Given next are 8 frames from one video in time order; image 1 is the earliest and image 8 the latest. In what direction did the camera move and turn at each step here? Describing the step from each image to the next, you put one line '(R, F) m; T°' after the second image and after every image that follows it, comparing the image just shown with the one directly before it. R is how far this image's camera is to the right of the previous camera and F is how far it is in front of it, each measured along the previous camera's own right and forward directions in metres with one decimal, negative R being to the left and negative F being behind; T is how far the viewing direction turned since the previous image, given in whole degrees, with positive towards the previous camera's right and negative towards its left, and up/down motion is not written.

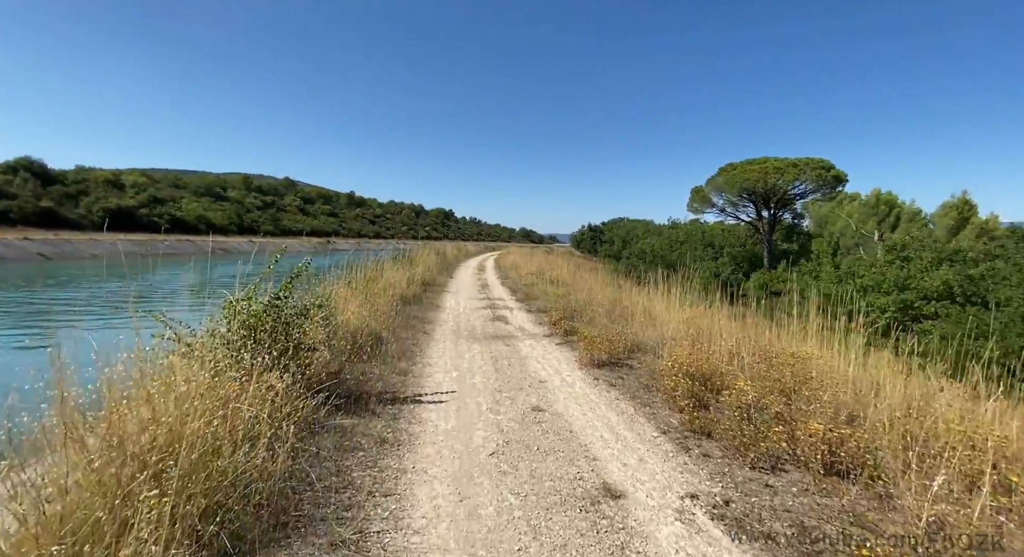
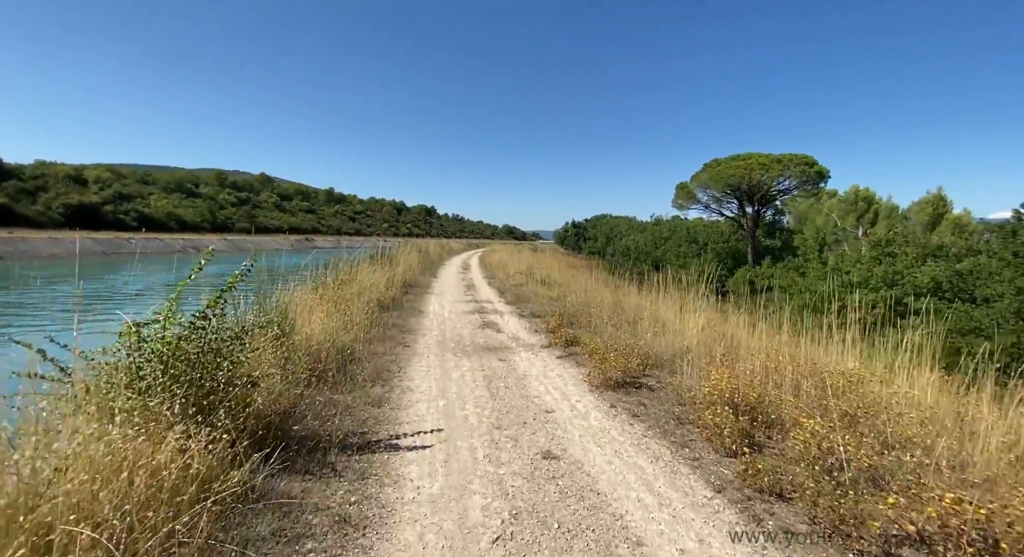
(-0.2, +1.1) m; +2°
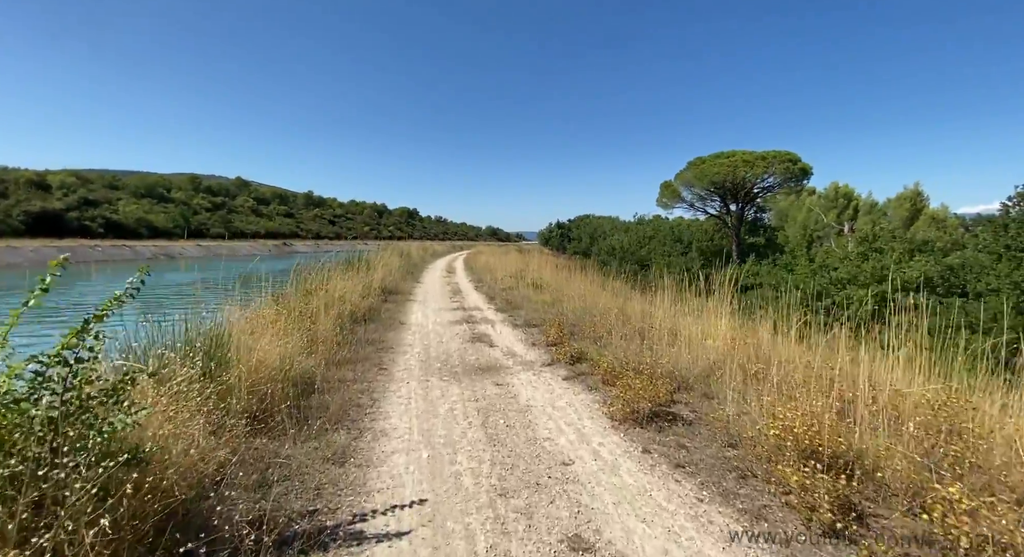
(-0.1, +1.1) m; +2°
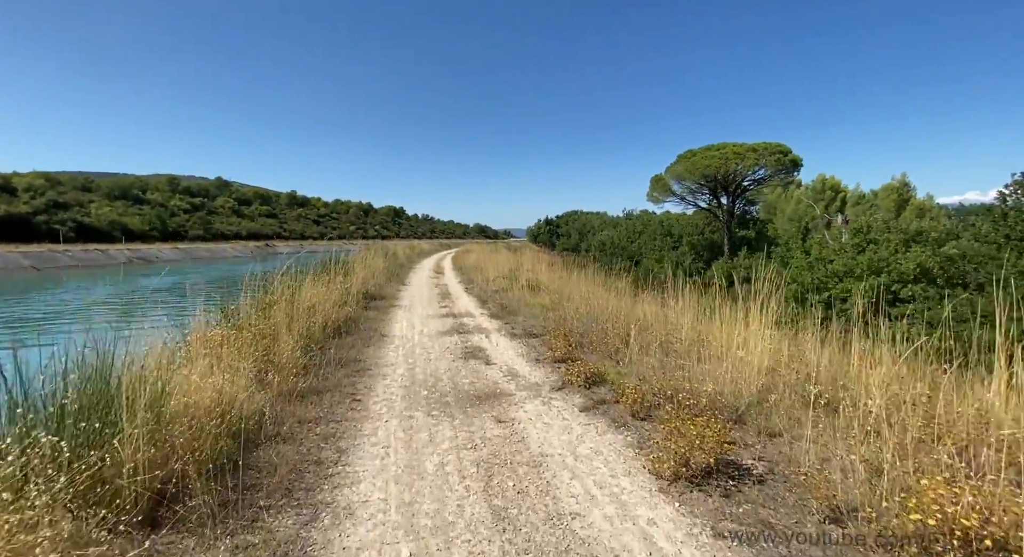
(-0.1, +1.1) m; +1°
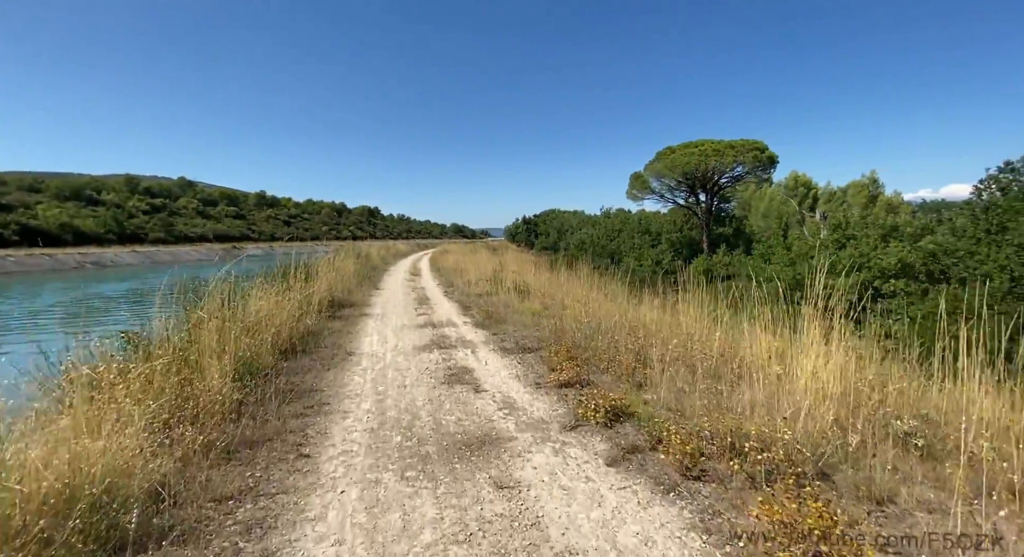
(-0.2, +1.2) m; +3°
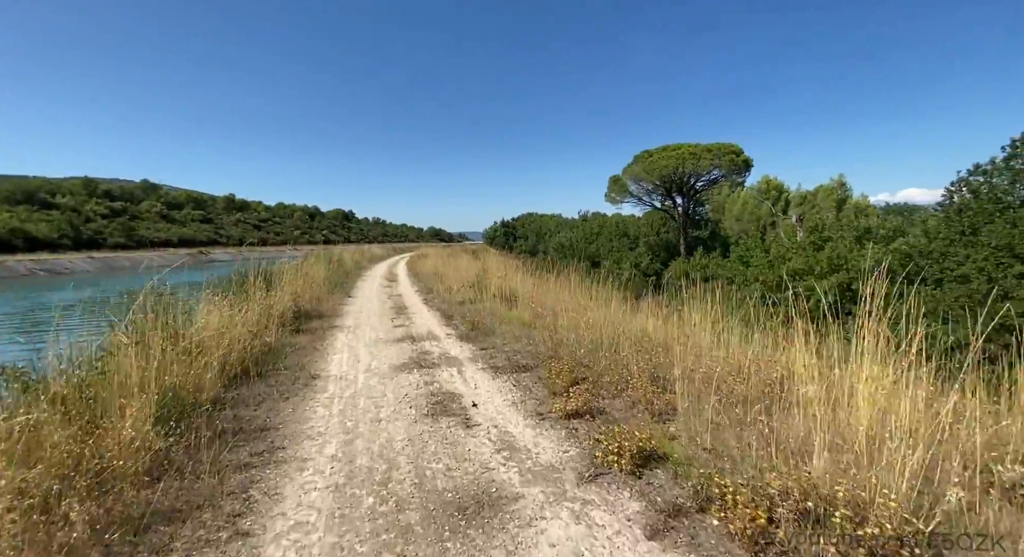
(-0.2, +0.9) m; +3°
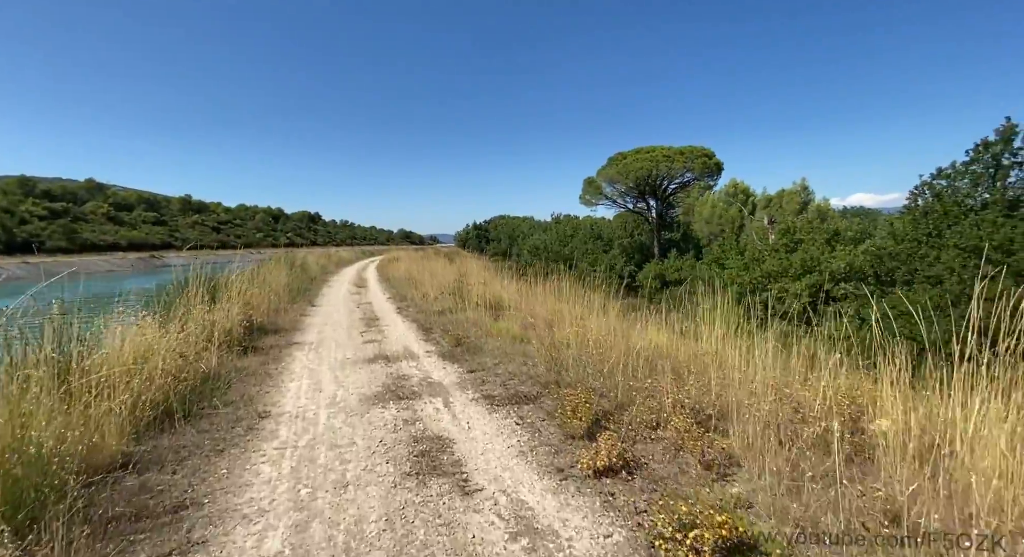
(-0.3, +1.1) m; +4°
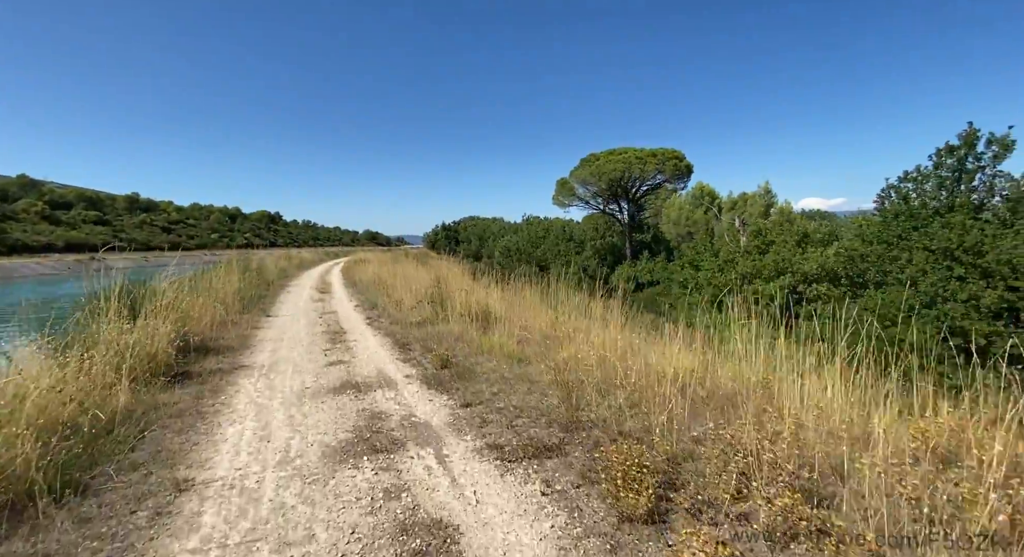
(-0.4, +1.2) m; +4°
